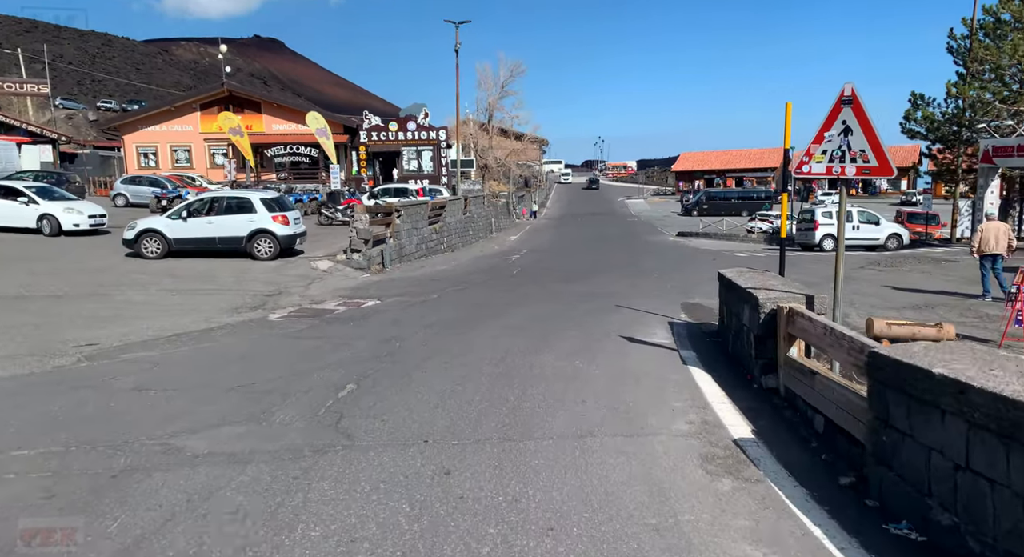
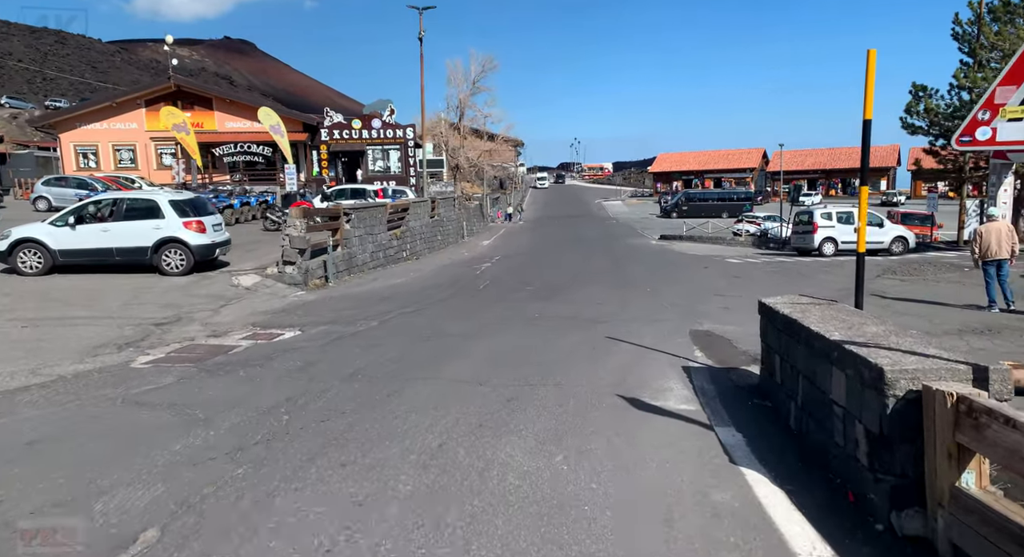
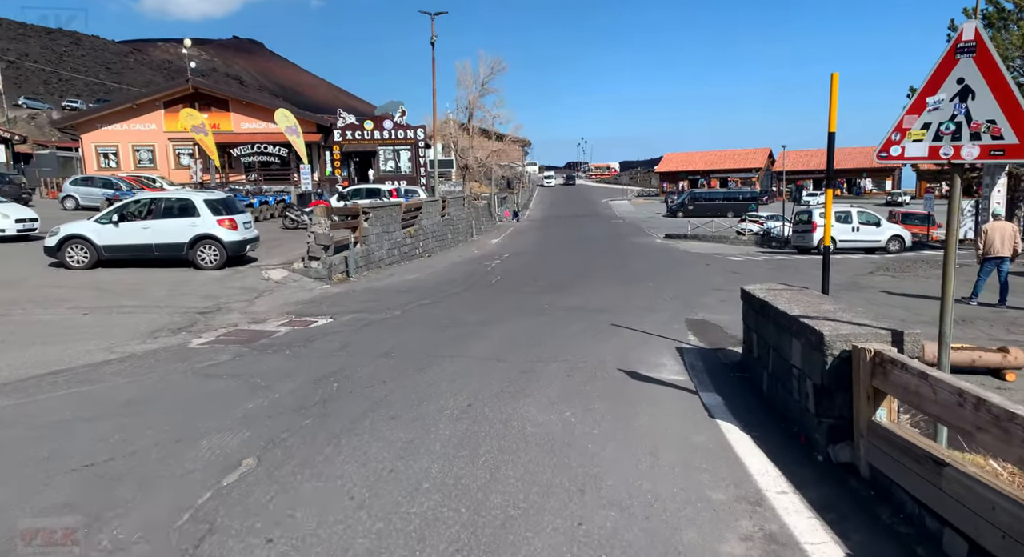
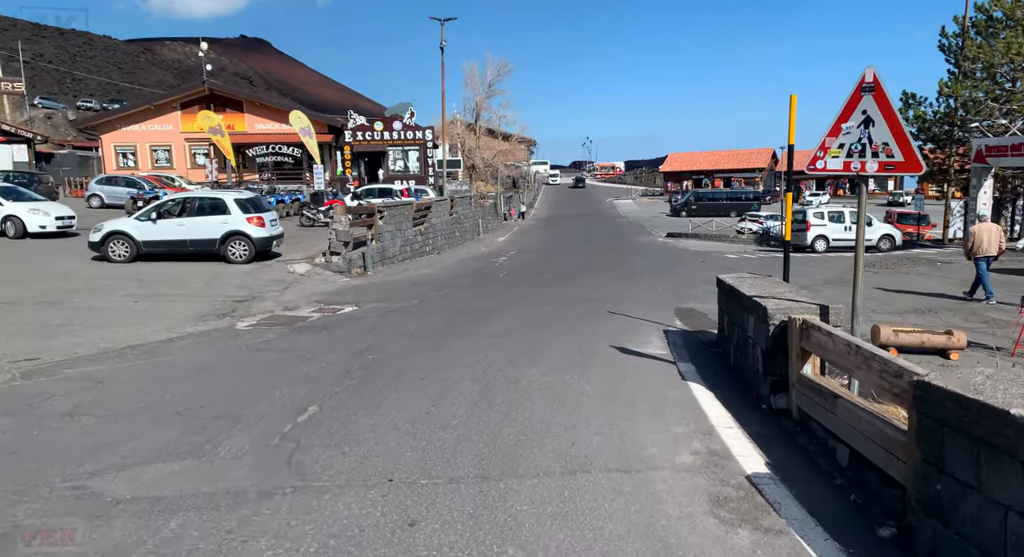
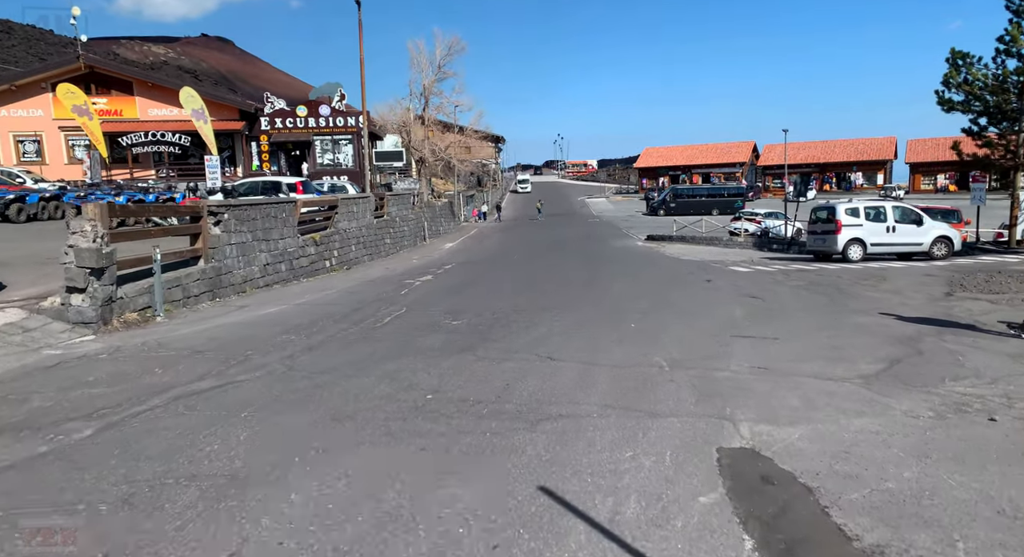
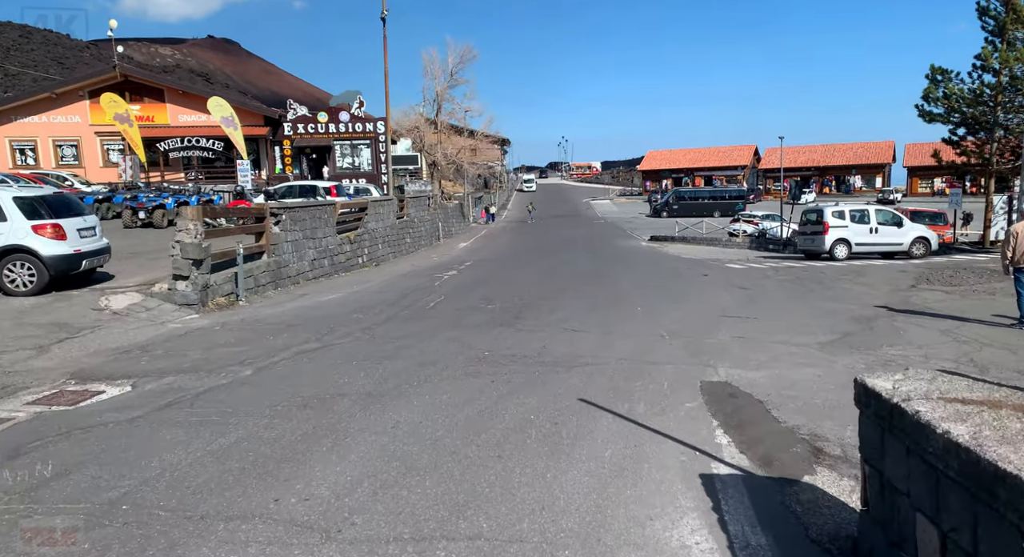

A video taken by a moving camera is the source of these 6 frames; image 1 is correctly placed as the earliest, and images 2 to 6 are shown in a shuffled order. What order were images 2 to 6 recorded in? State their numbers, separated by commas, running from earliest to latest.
4, 3, 2, 6, 5
